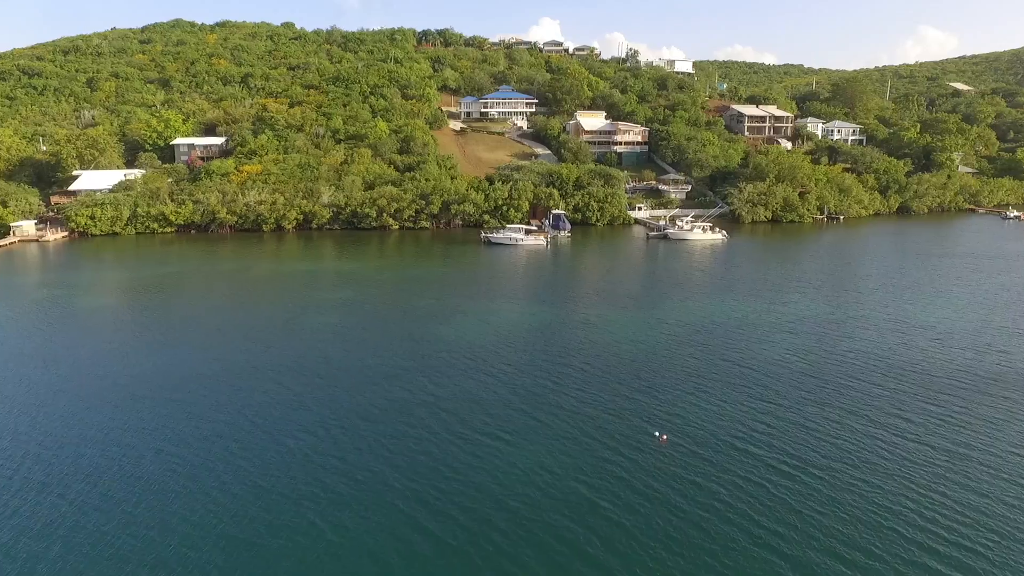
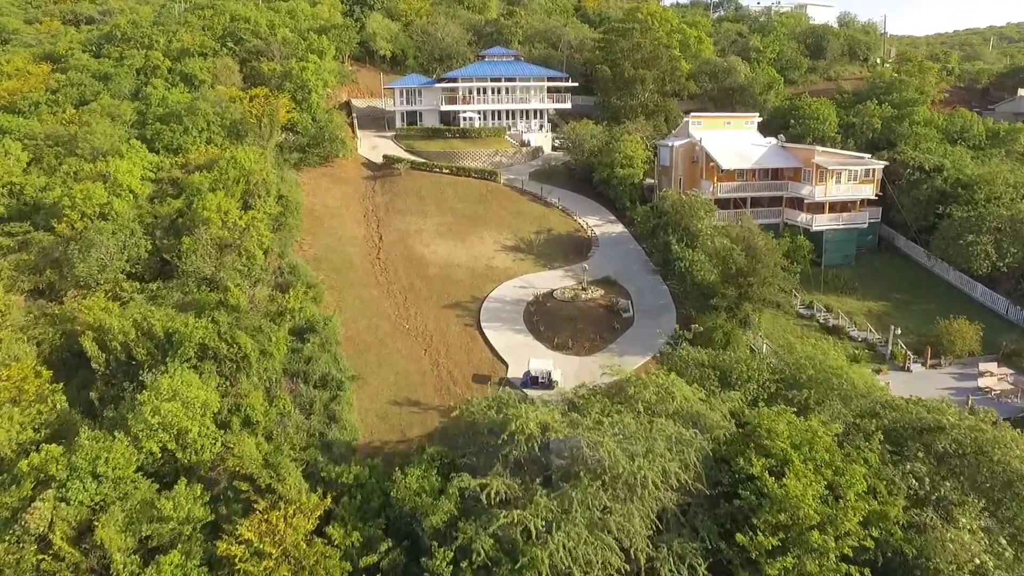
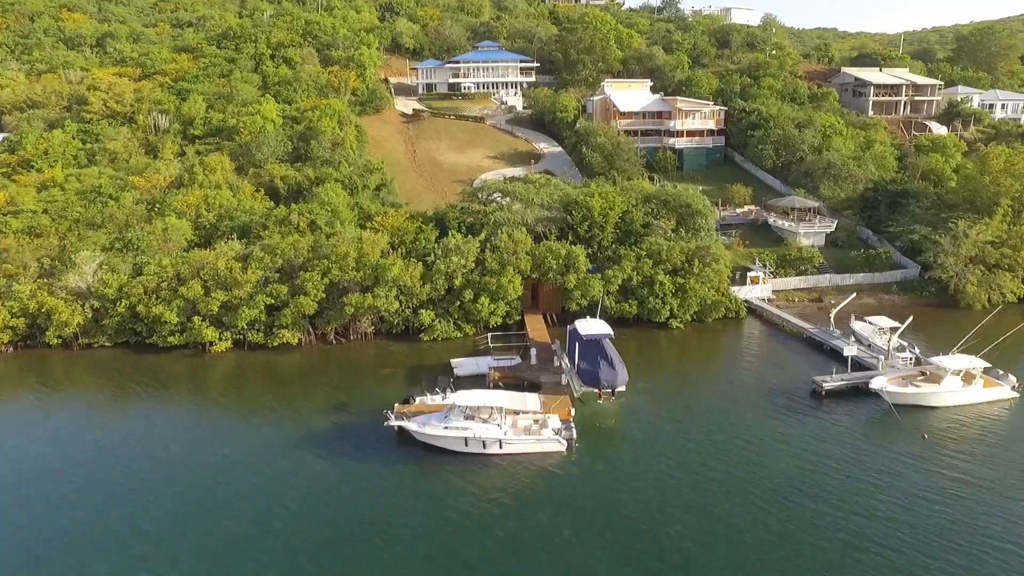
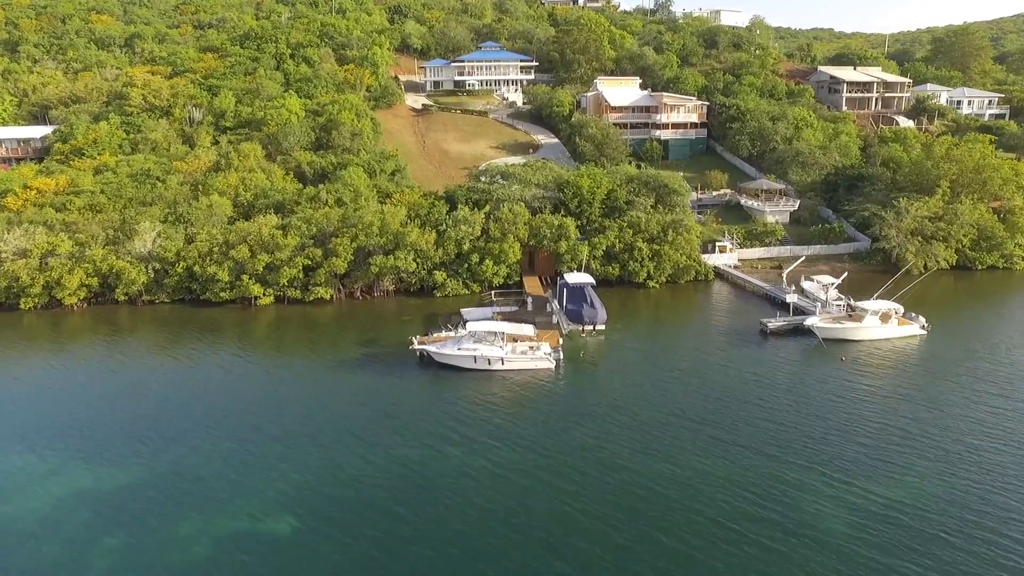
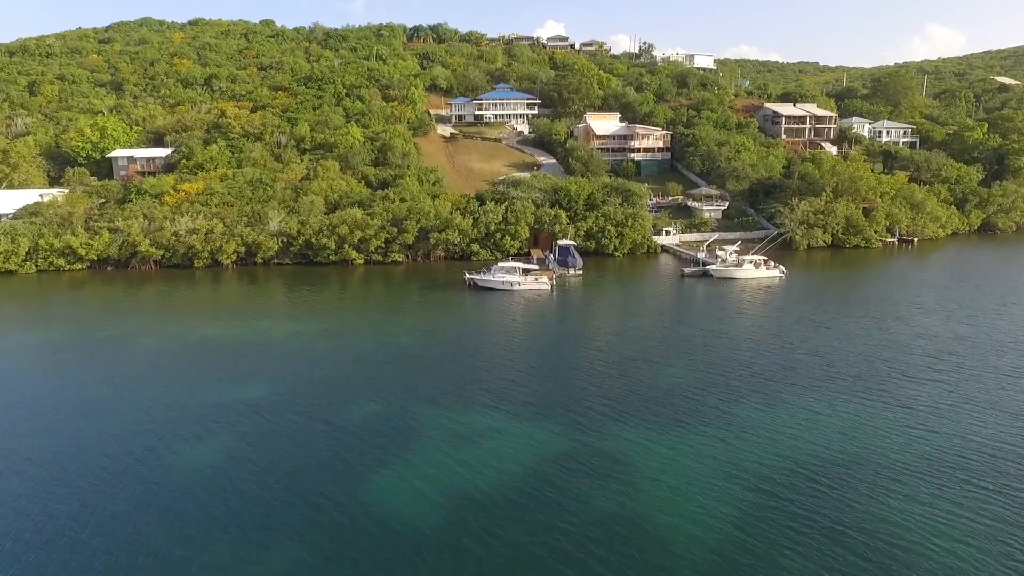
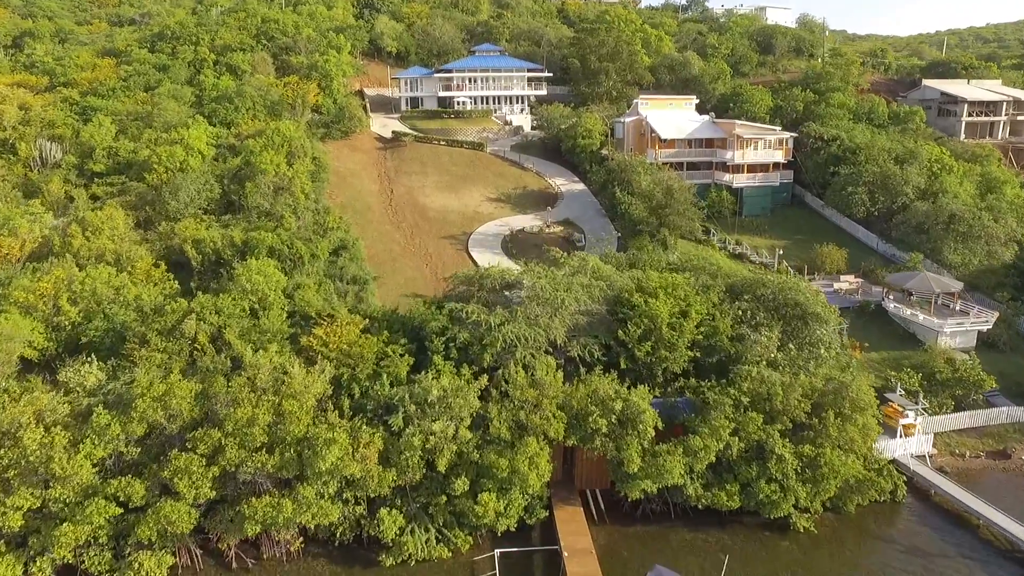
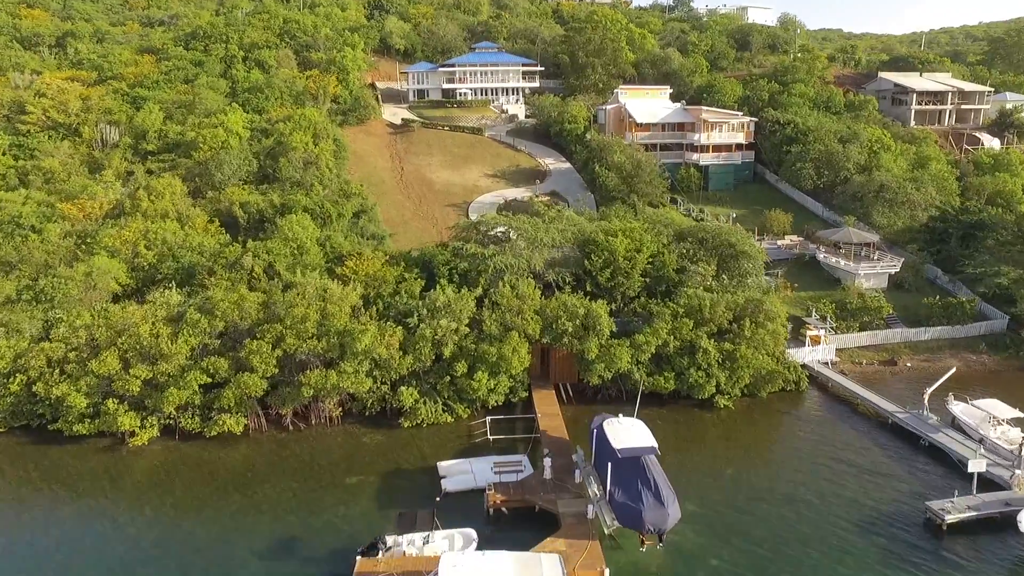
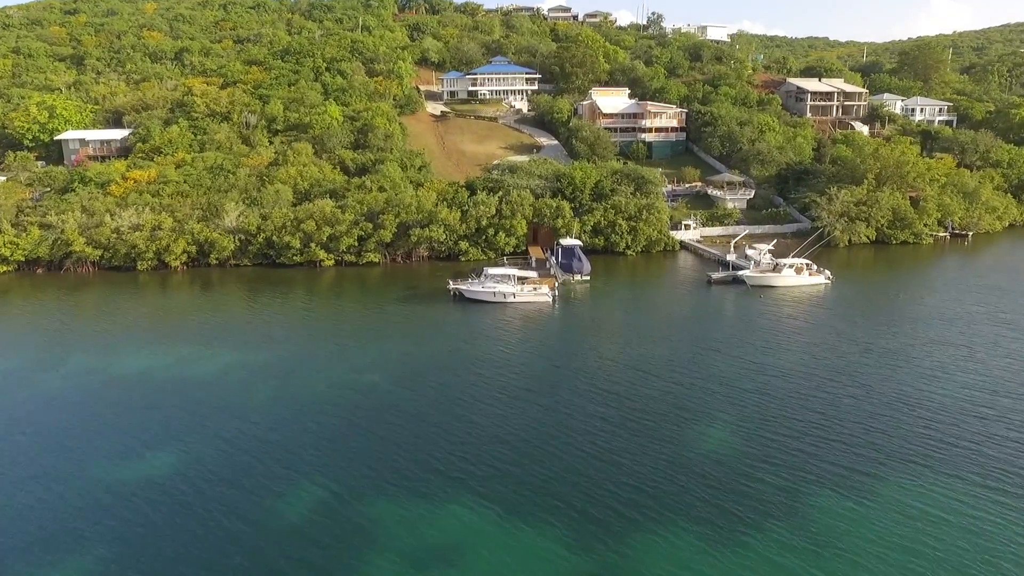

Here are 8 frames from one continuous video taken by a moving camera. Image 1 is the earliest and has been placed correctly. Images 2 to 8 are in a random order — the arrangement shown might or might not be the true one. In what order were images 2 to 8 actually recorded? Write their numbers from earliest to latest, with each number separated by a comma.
5, 8, 4, 3, 7, 6, 2
